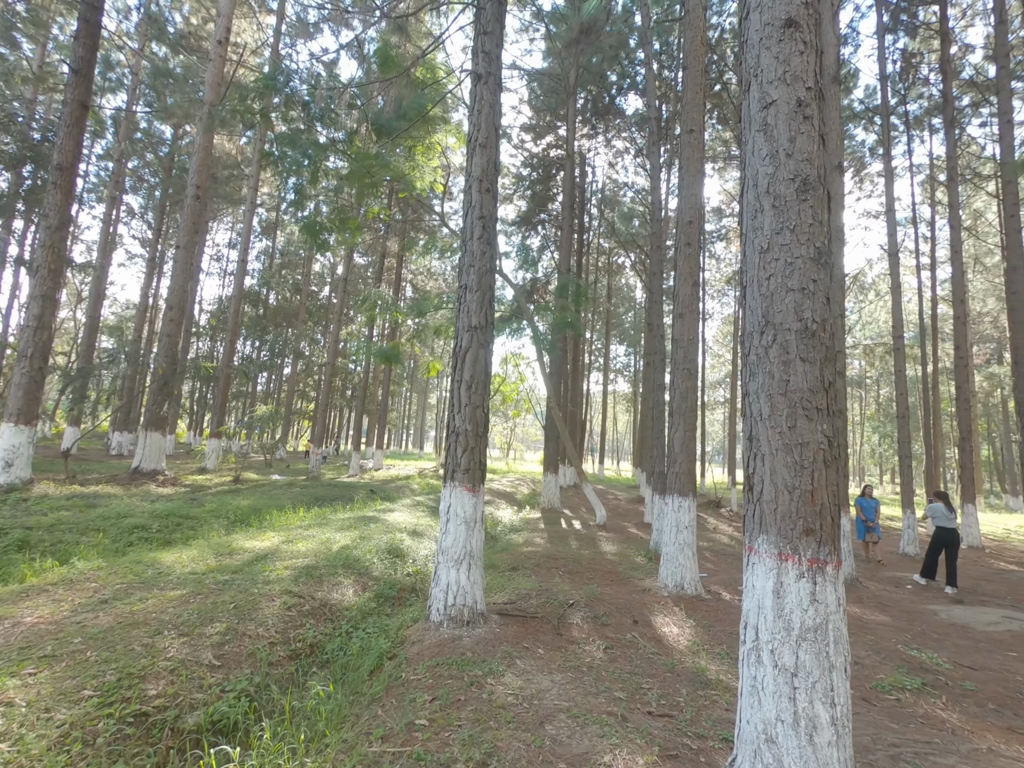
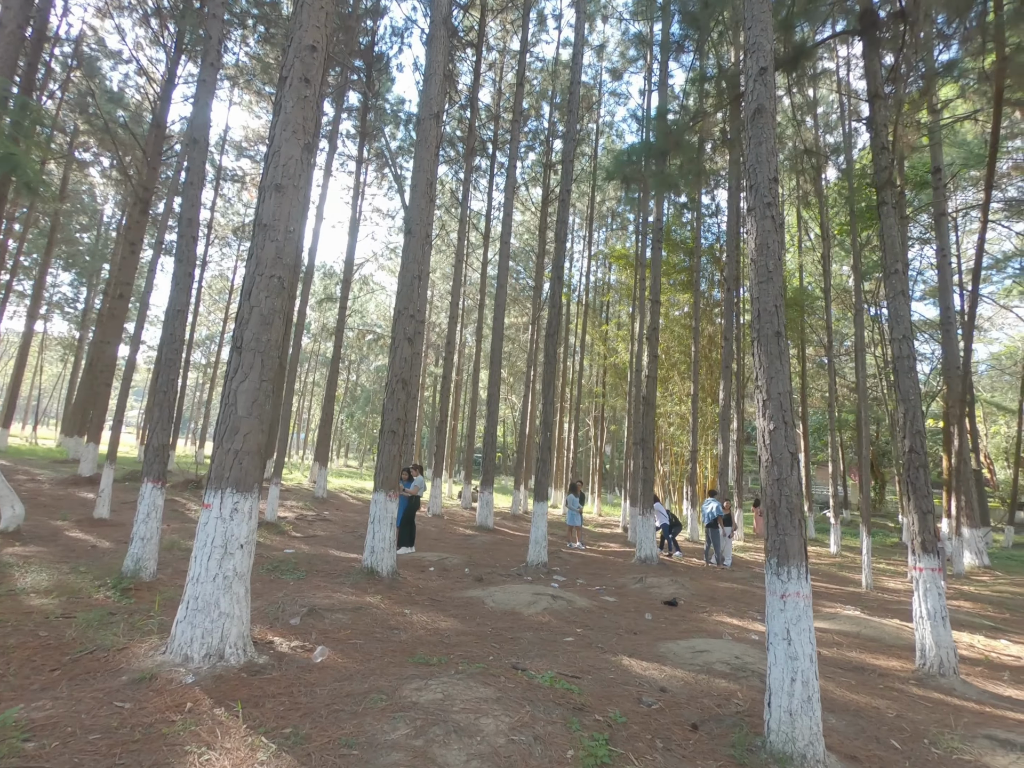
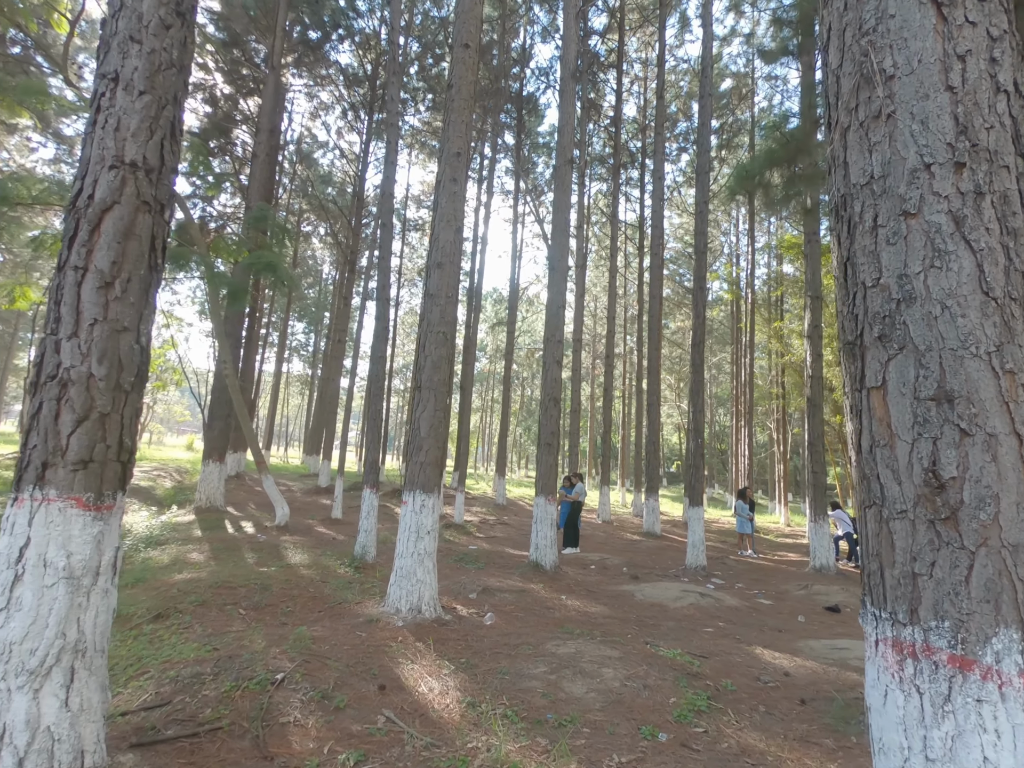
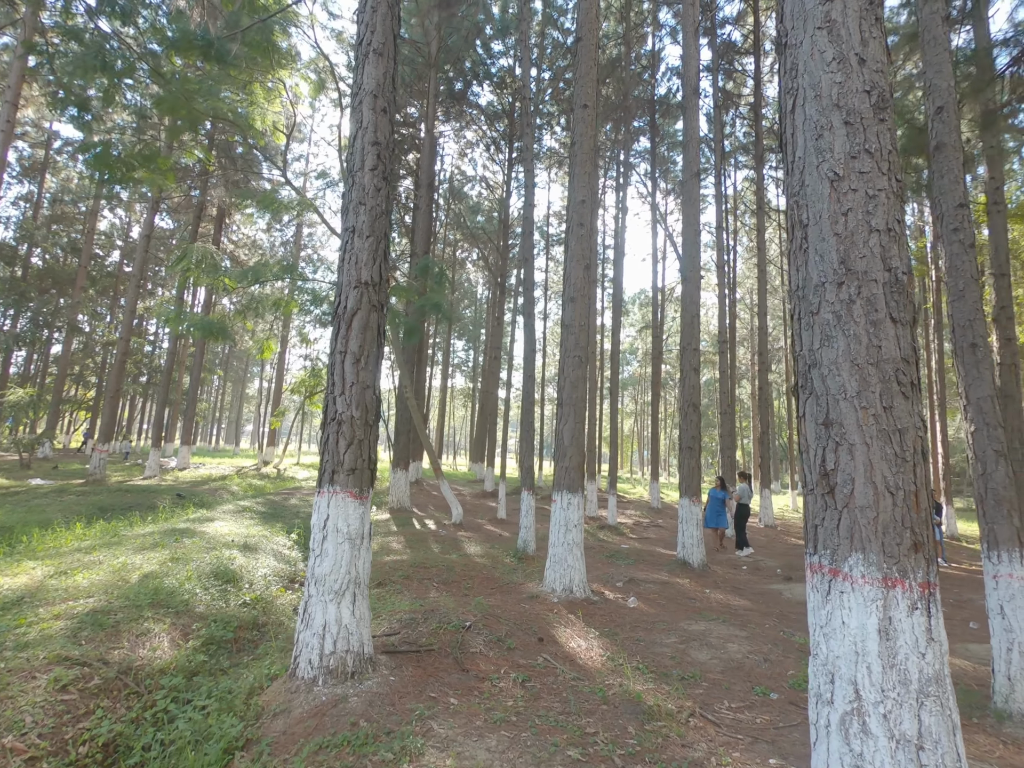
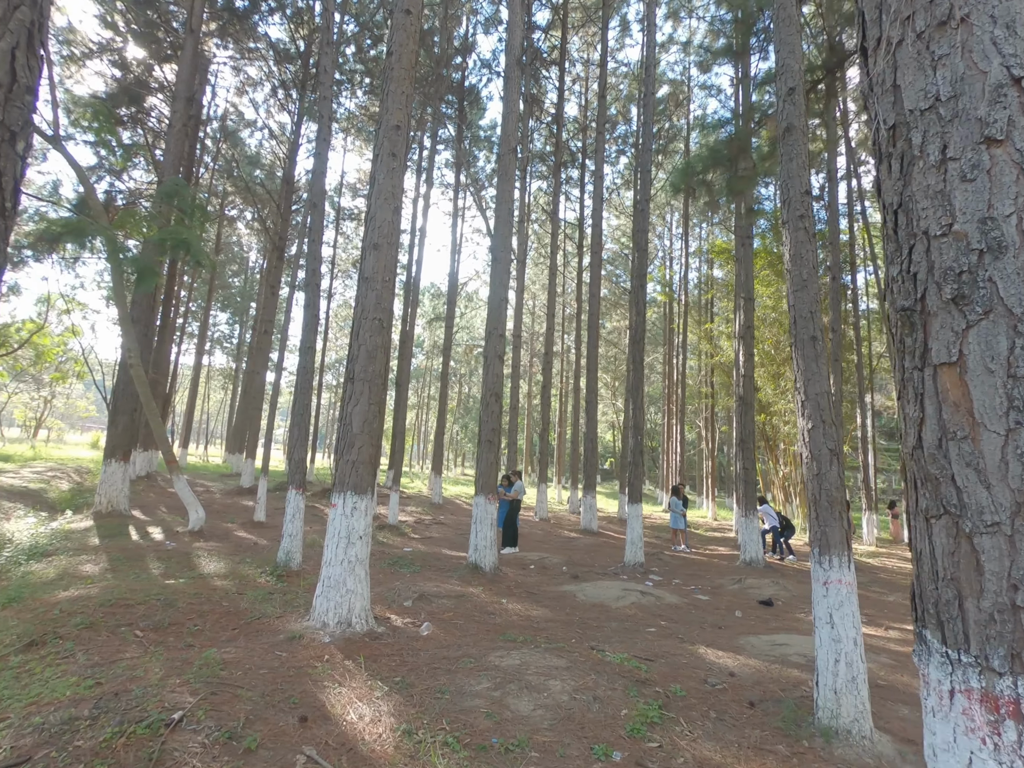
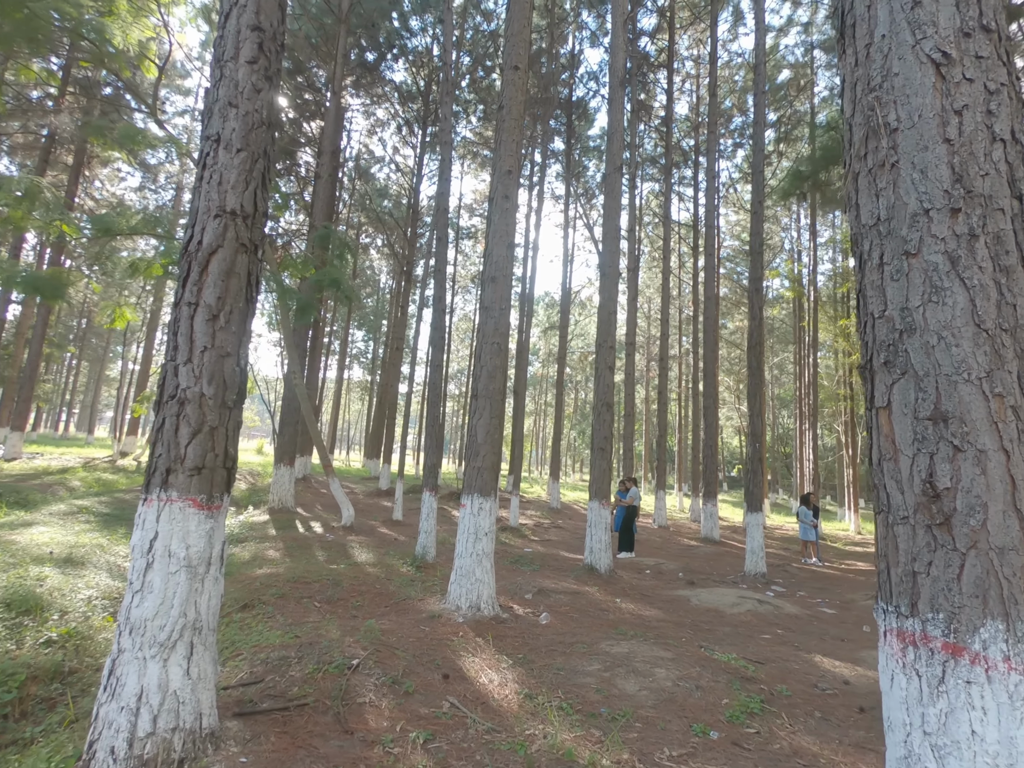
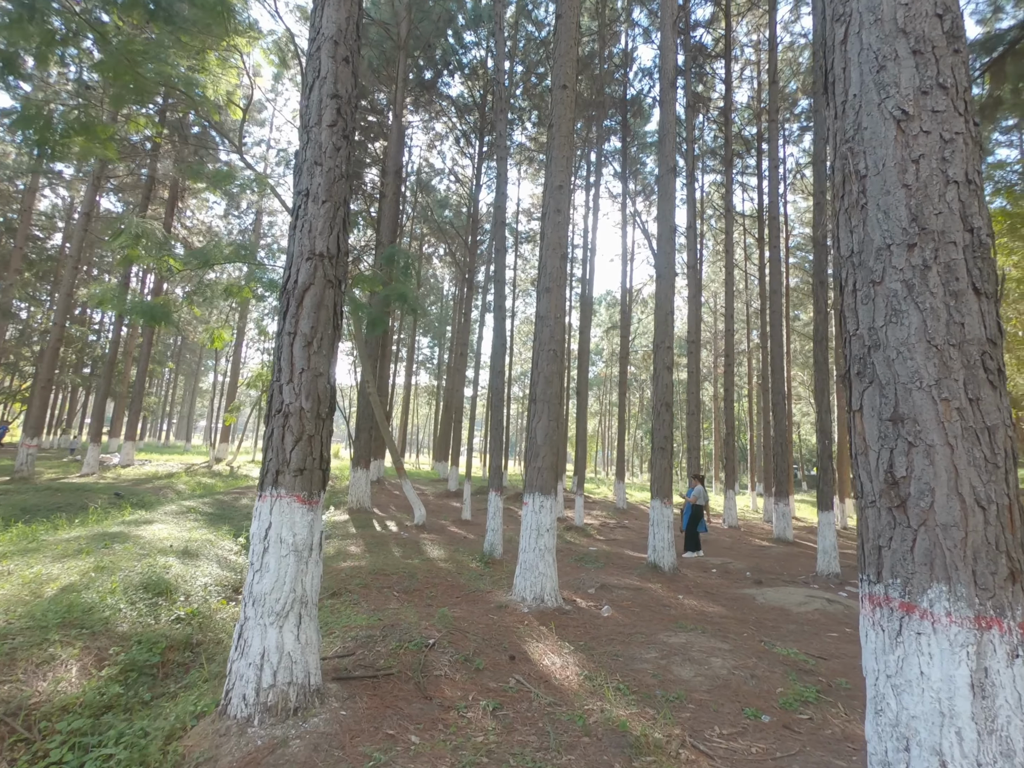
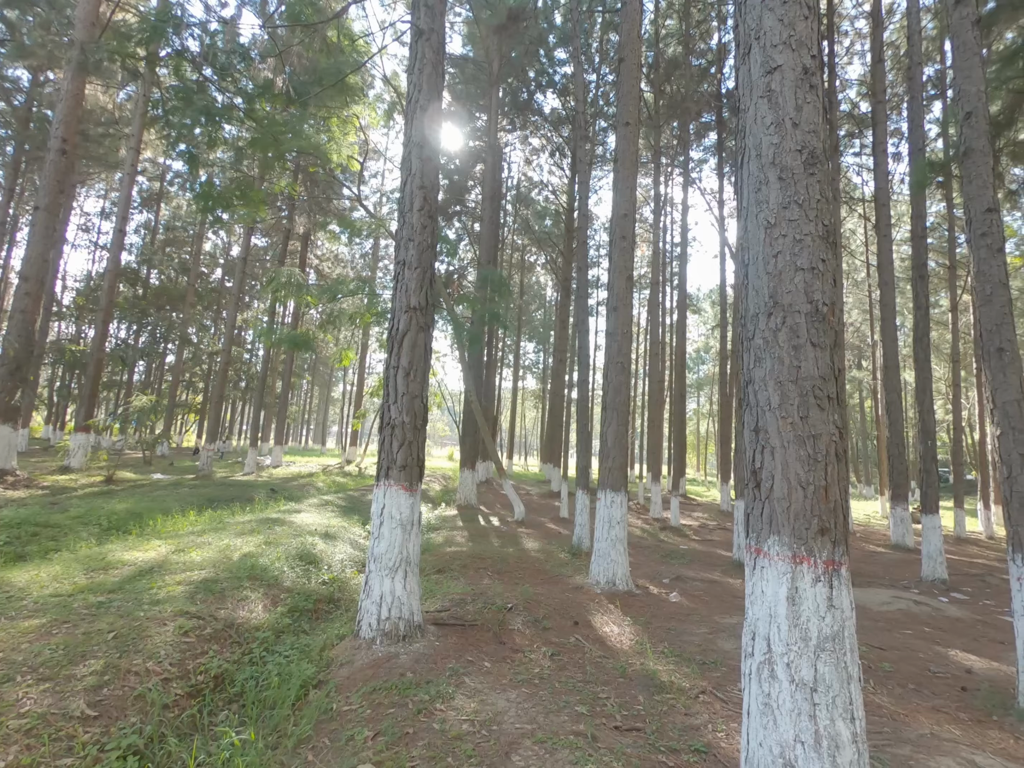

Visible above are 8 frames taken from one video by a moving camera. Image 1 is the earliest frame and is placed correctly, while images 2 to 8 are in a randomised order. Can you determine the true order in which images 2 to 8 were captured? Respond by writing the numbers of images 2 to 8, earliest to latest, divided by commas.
8, 4, 7, 6, 3, 5, 2
